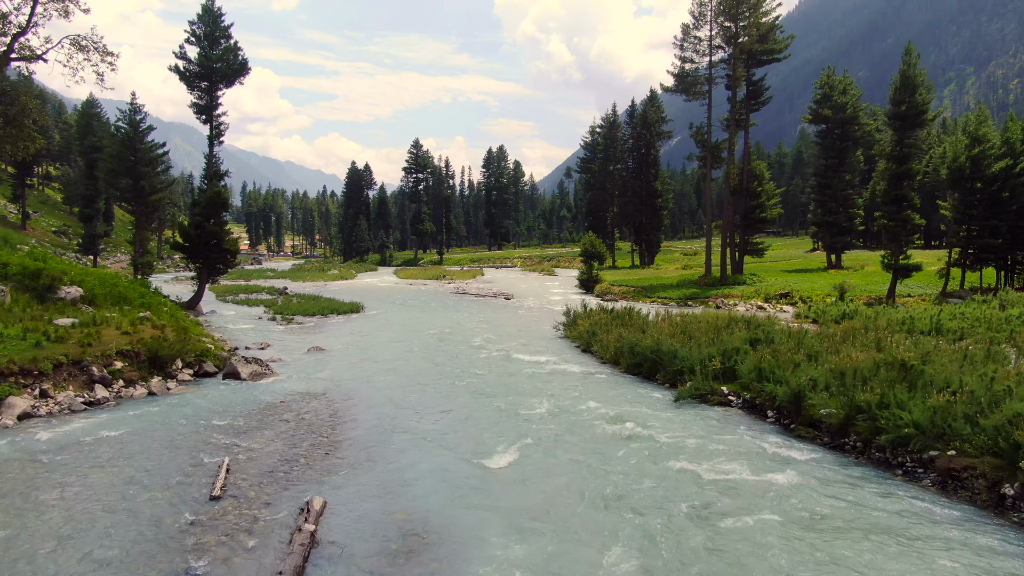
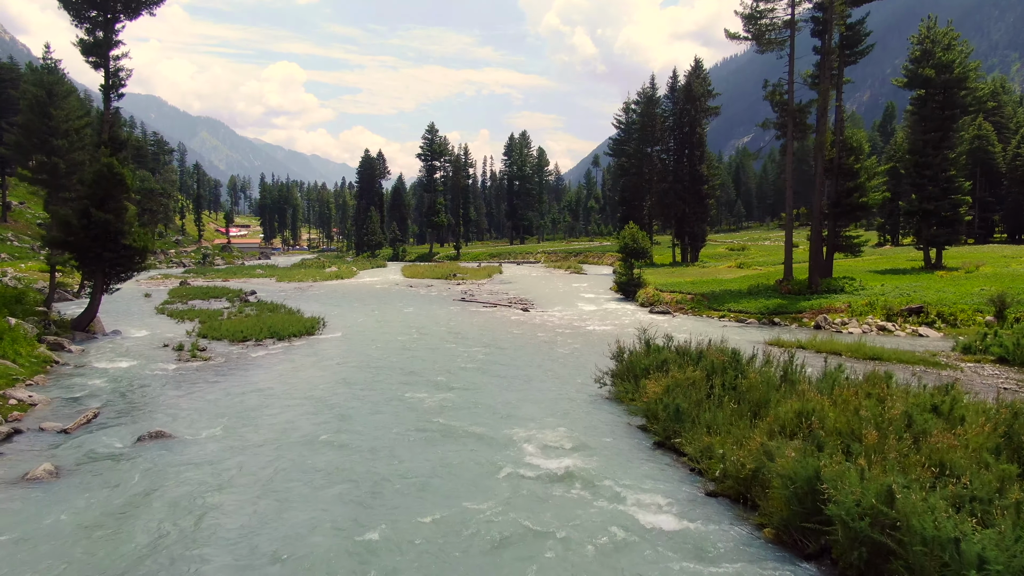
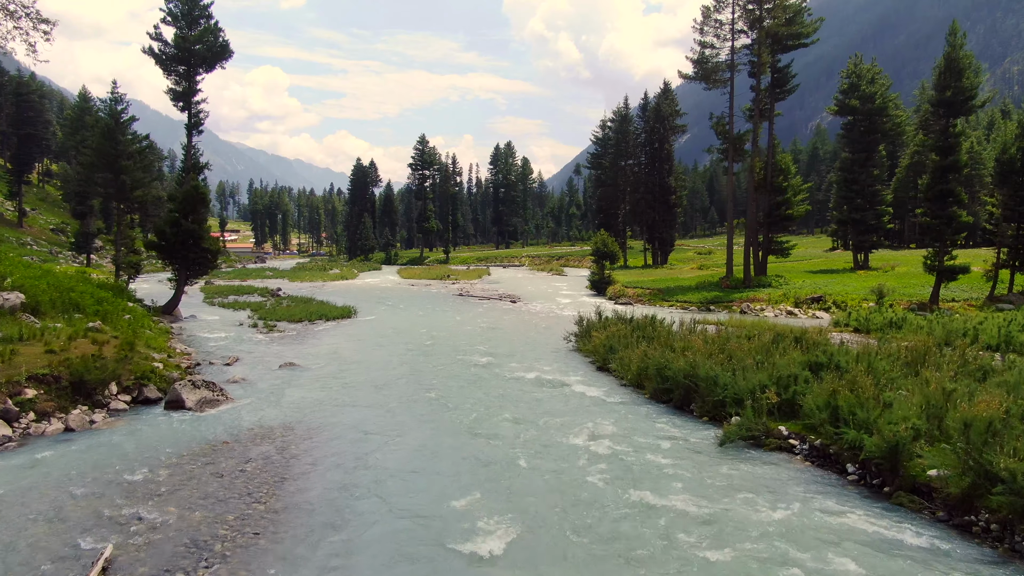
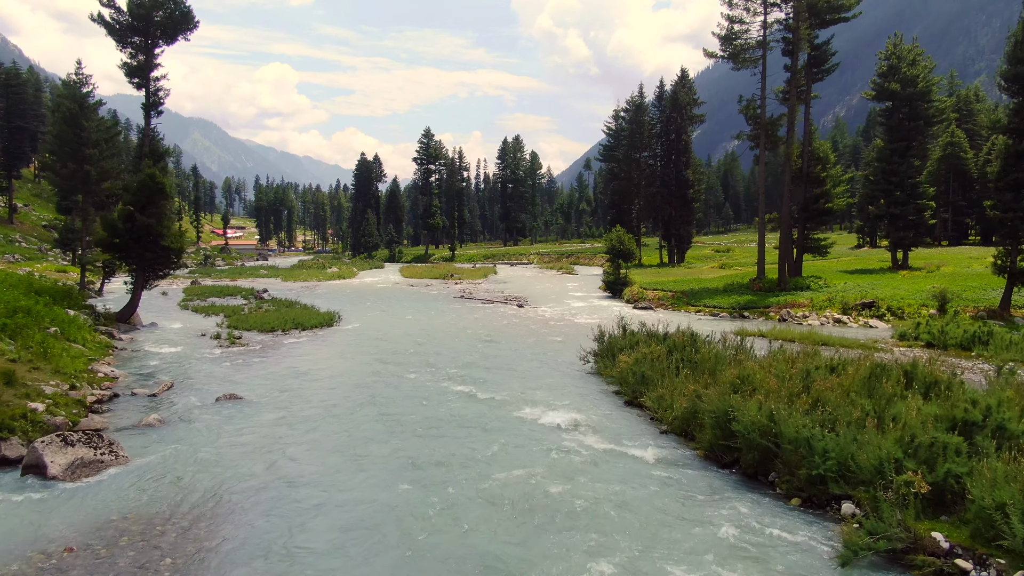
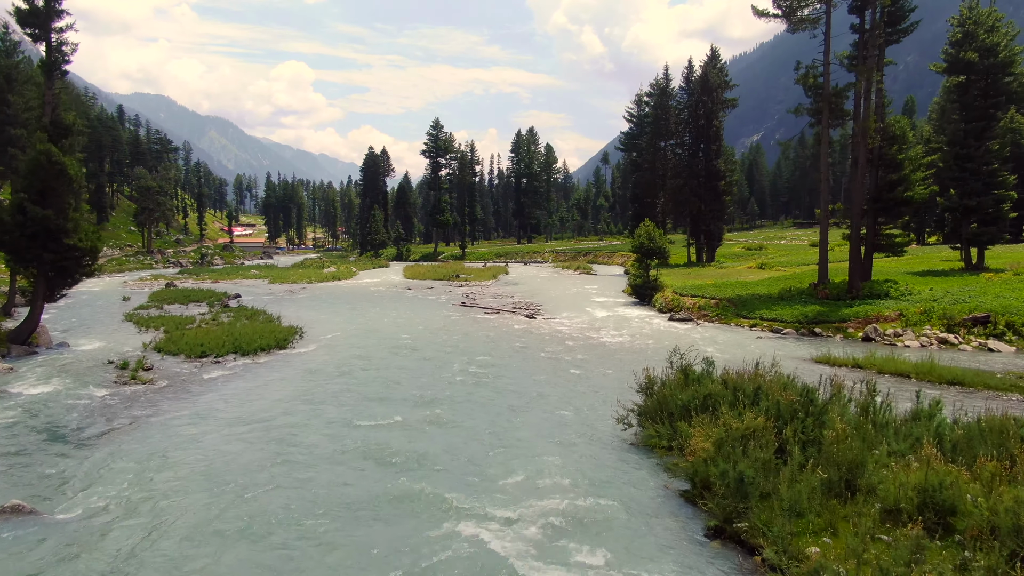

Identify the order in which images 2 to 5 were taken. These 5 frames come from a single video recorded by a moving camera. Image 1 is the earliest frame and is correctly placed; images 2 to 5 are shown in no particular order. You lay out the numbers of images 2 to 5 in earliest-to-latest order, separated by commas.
3, 4, 2, 5
